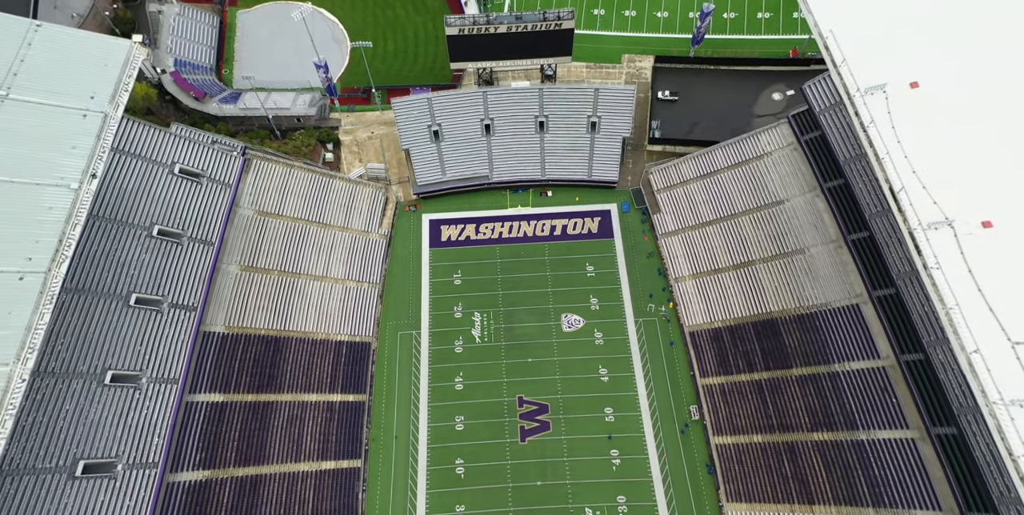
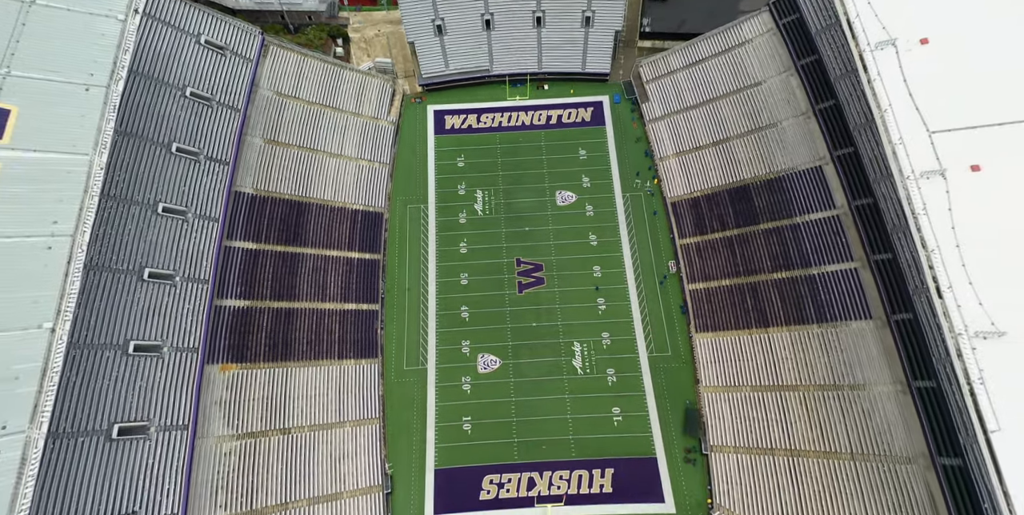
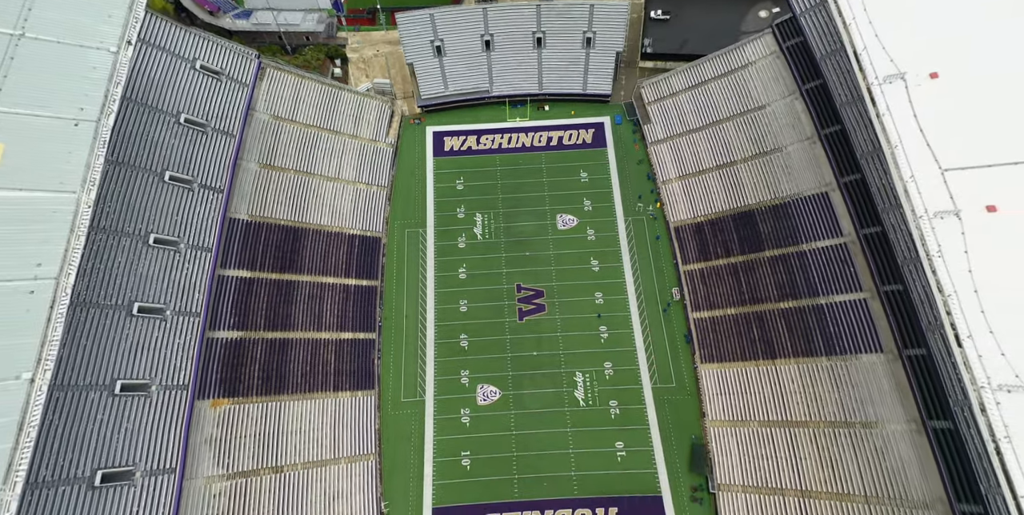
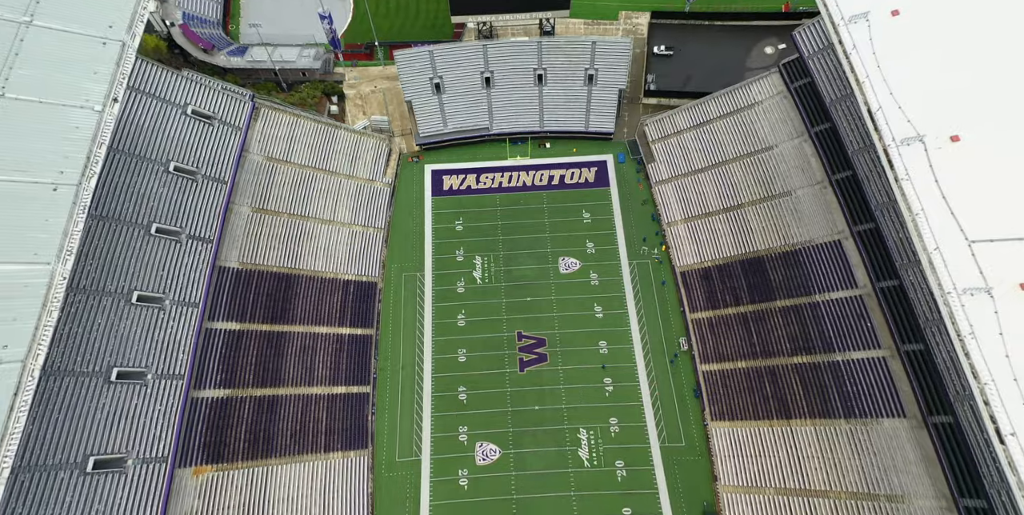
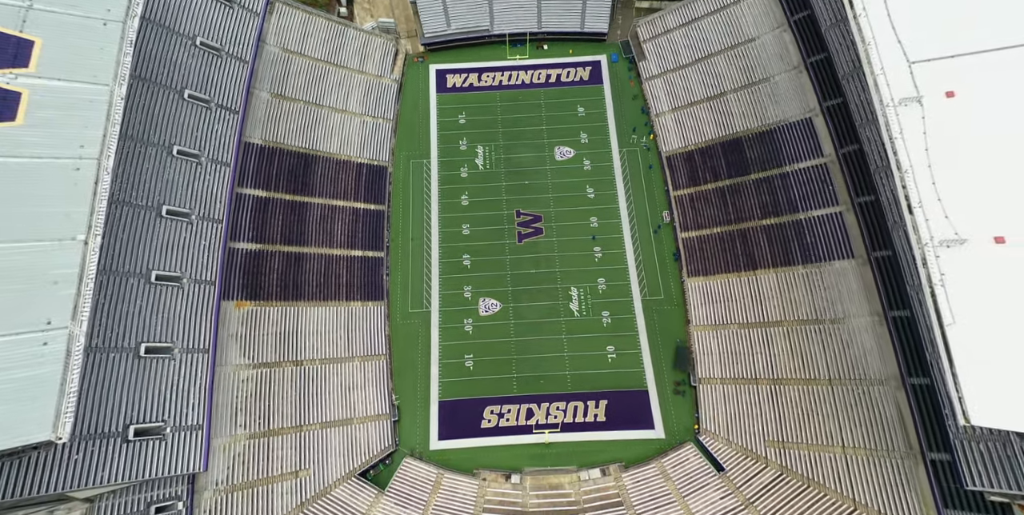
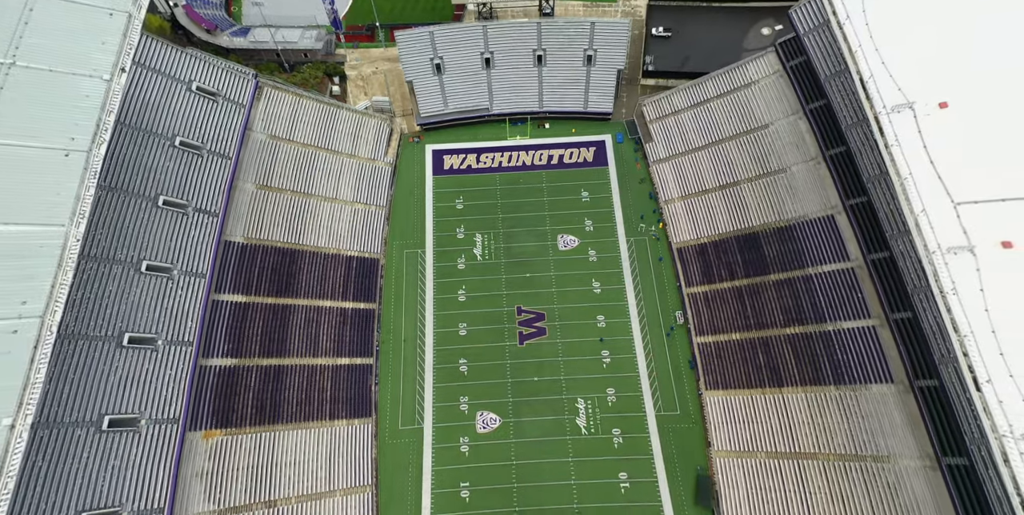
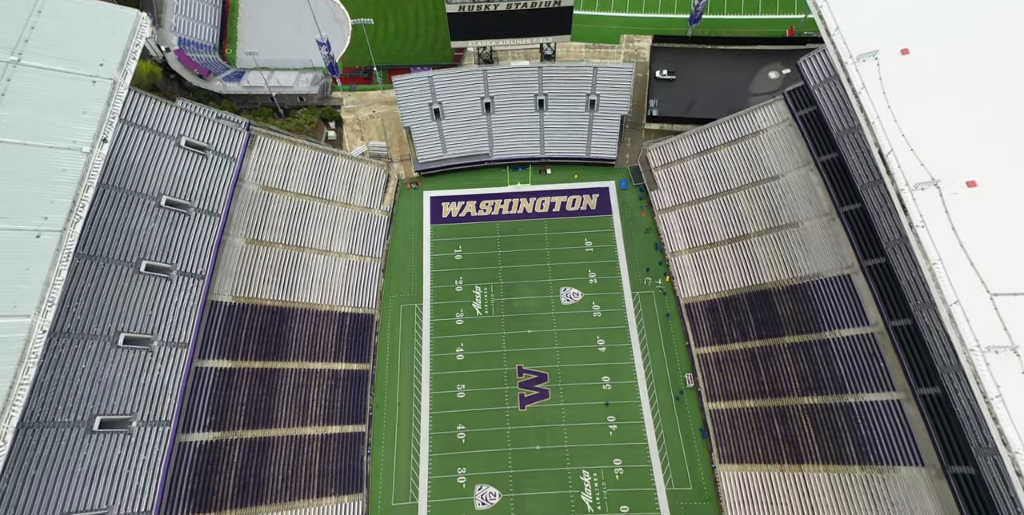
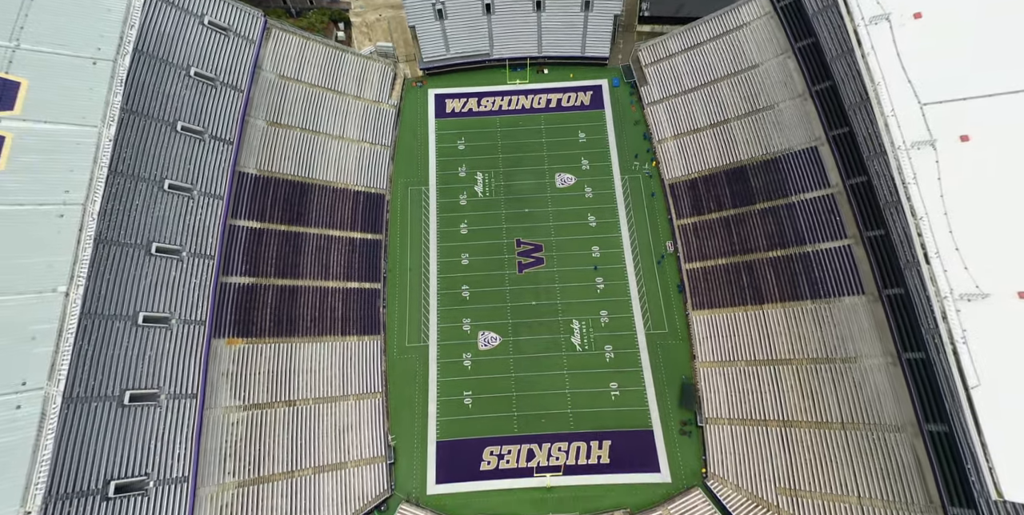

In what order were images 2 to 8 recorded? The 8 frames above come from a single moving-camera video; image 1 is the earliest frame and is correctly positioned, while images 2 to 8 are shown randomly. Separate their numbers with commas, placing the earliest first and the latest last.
7, 4, 6, 3, 2, 8, 5
